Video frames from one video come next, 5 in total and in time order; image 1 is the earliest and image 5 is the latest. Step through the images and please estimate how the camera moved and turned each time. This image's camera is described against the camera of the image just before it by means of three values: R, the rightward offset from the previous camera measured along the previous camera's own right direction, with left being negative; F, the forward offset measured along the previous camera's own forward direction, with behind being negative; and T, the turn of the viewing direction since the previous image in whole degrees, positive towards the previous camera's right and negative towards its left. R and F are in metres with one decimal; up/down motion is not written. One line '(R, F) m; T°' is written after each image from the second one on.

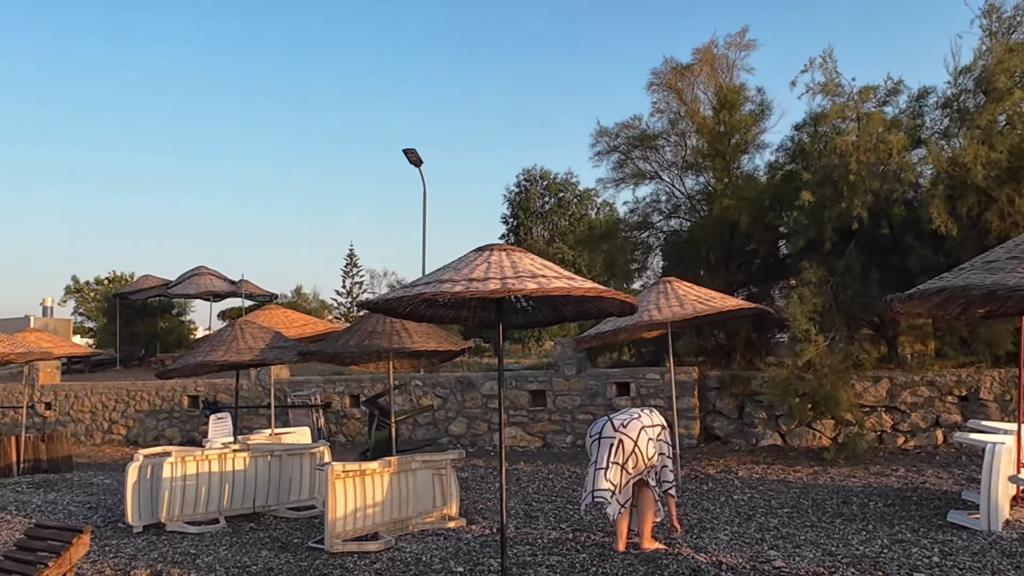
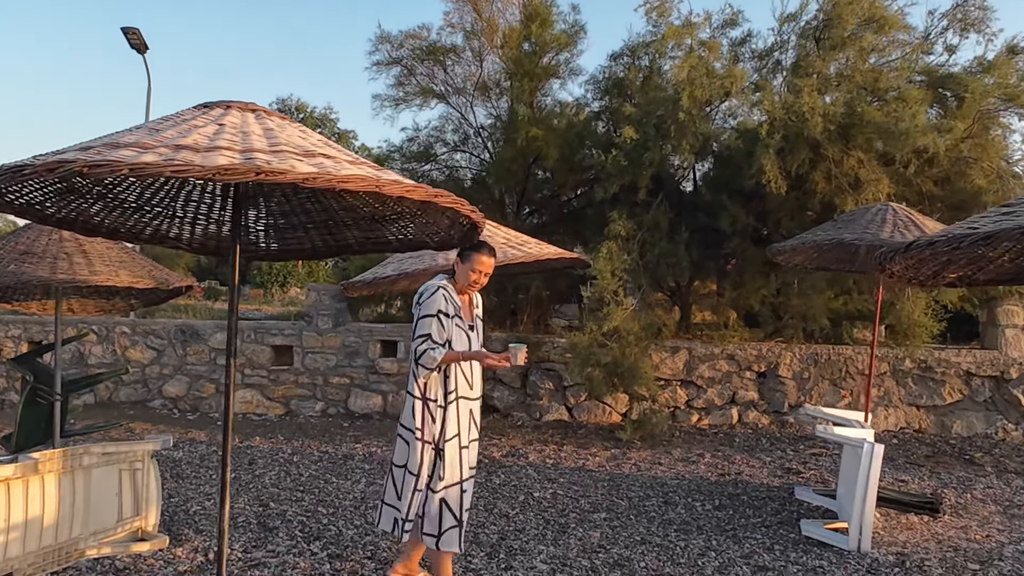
(0.0, +1.7) m; +17°
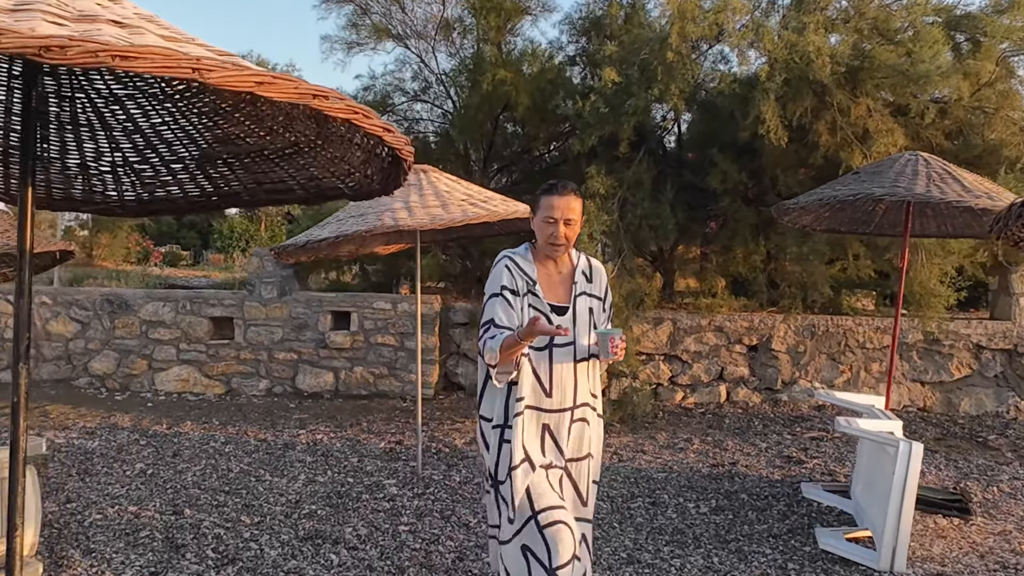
(+0.1, +0.8) m; +2°
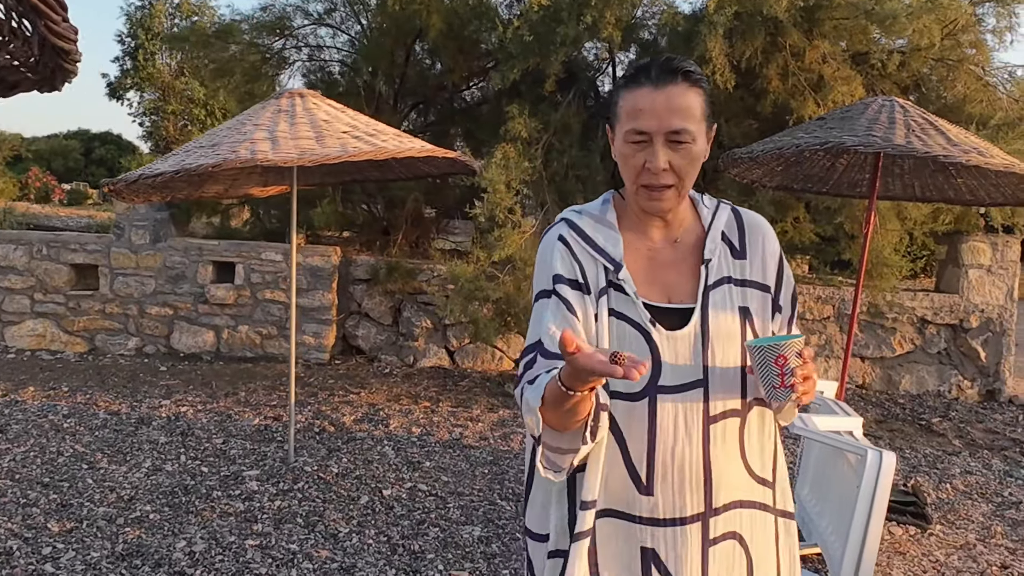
(+0.2, +0.8) m; +5°
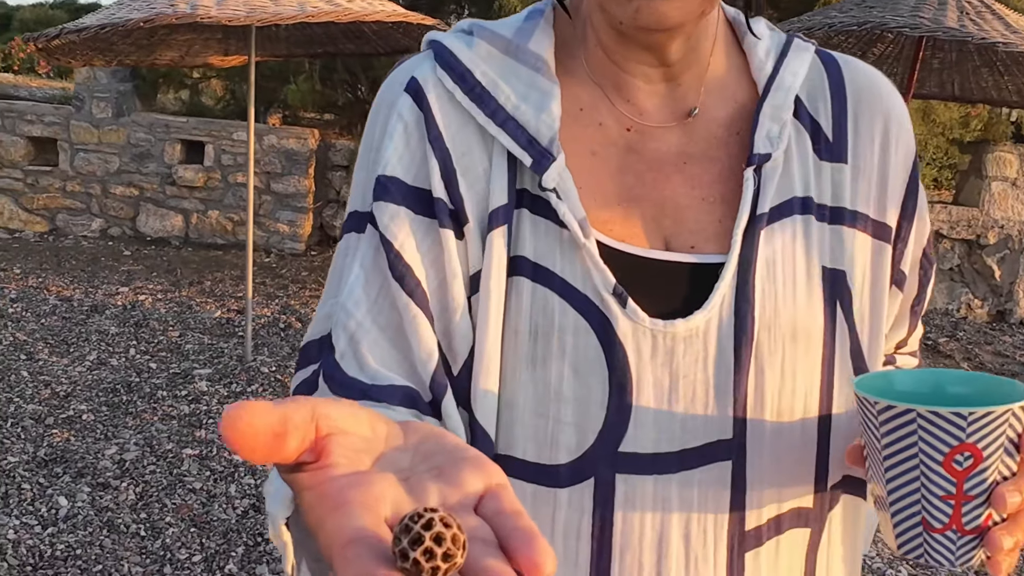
(+0.1, +0.4) m; 0°
